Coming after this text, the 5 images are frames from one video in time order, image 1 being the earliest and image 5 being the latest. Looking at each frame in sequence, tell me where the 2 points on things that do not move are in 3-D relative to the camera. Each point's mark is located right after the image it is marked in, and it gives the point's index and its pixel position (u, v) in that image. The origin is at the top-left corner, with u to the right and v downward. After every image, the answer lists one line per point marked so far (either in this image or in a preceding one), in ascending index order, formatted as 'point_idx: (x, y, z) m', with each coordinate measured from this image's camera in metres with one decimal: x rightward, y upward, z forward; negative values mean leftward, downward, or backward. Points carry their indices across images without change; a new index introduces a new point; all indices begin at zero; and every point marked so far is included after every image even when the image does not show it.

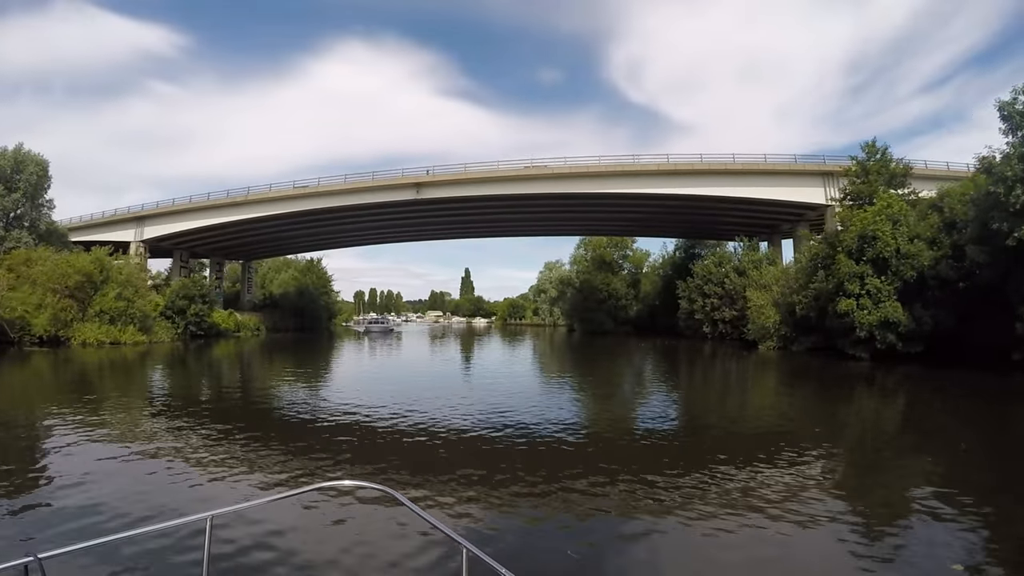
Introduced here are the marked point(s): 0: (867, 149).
0: (+11.1, +4.3, +17.6) m
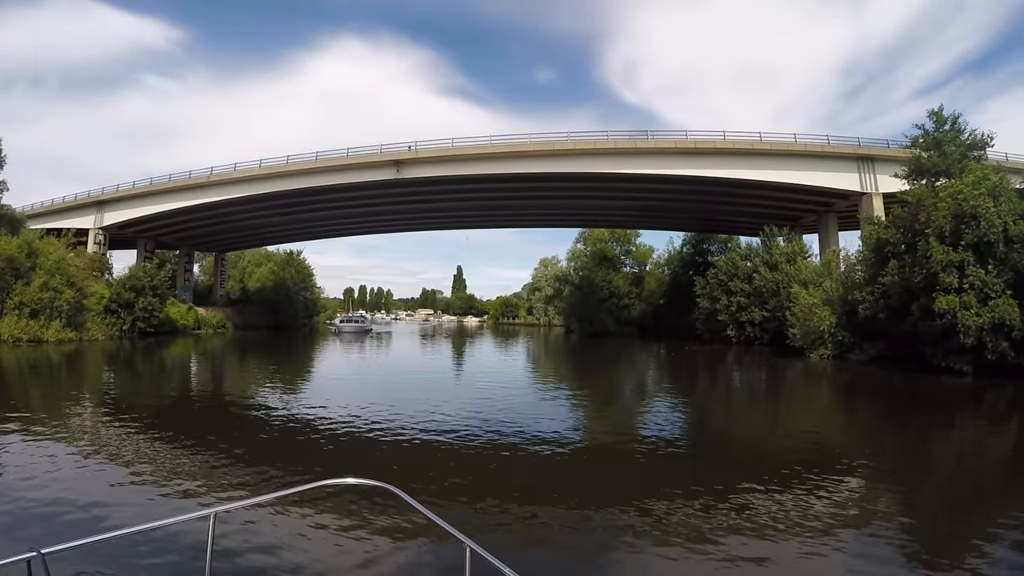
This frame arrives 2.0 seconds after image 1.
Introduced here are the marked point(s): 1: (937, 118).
0: (+11.0, +4.4, +14.9) m
1: (+11.2, +4.5, +15.1) m
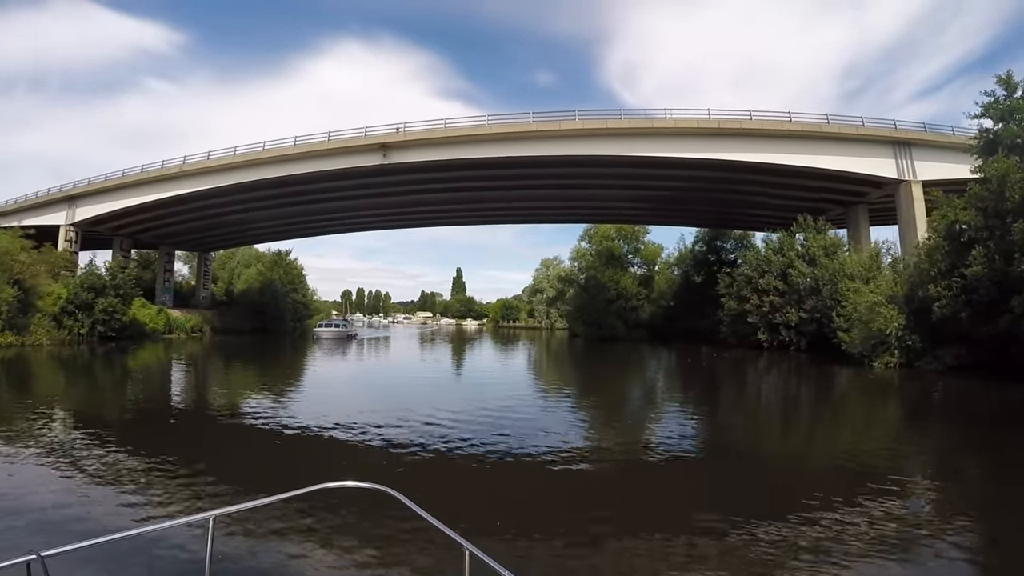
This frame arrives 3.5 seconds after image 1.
0: (+11.0, +4.5, +12.8) m
1: (+11.2, +4.6, +13.0) m
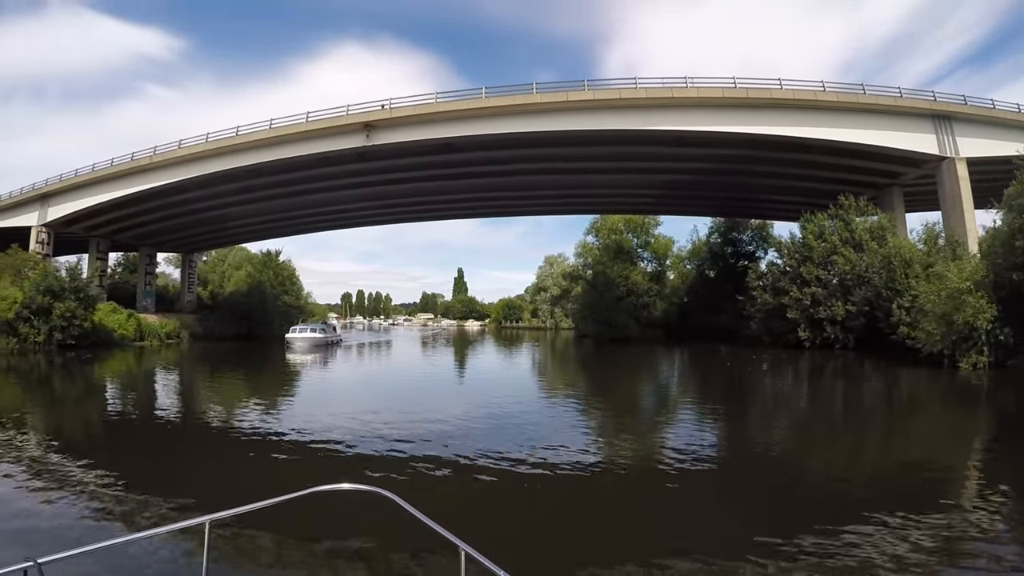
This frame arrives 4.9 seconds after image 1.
0: (+11.0, +4.8, +10.8) m
1: (+11.2, +4.9, +11.0) m
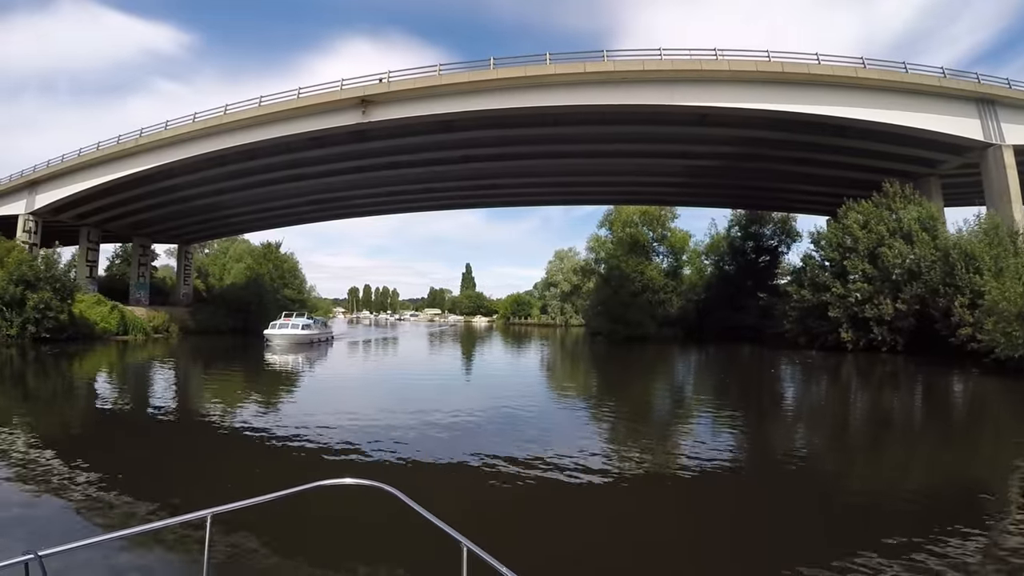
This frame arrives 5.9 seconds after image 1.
0: (+11.1, +4.8, +9.3) m
1: (+11.3, +5.0, +9.4) m
